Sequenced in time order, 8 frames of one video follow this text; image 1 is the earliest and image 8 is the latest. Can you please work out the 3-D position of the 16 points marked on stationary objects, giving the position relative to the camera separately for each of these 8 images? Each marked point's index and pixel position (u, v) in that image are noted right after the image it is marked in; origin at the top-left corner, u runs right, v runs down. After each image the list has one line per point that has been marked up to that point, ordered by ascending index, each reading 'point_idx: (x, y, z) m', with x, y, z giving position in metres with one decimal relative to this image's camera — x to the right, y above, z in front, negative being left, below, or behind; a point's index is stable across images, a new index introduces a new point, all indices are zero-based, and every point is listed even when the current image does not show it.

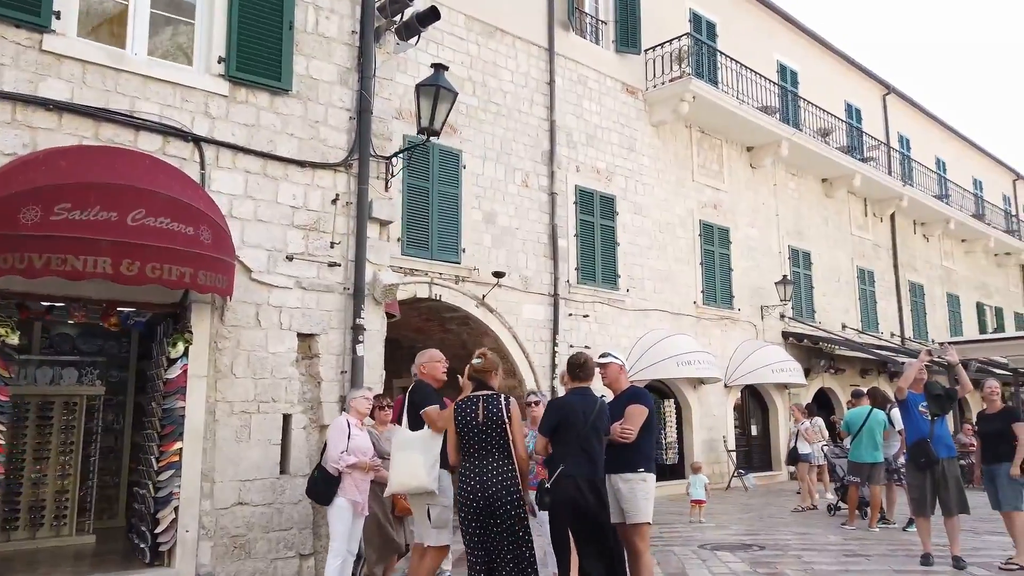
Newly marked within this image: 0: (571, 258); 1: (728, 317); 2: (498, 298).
0: (+0.9, +0.5, +12.0) m
1: (+4.2, -0.6, +14.7) m
2: (-0.2, -0.2, +10.9) m
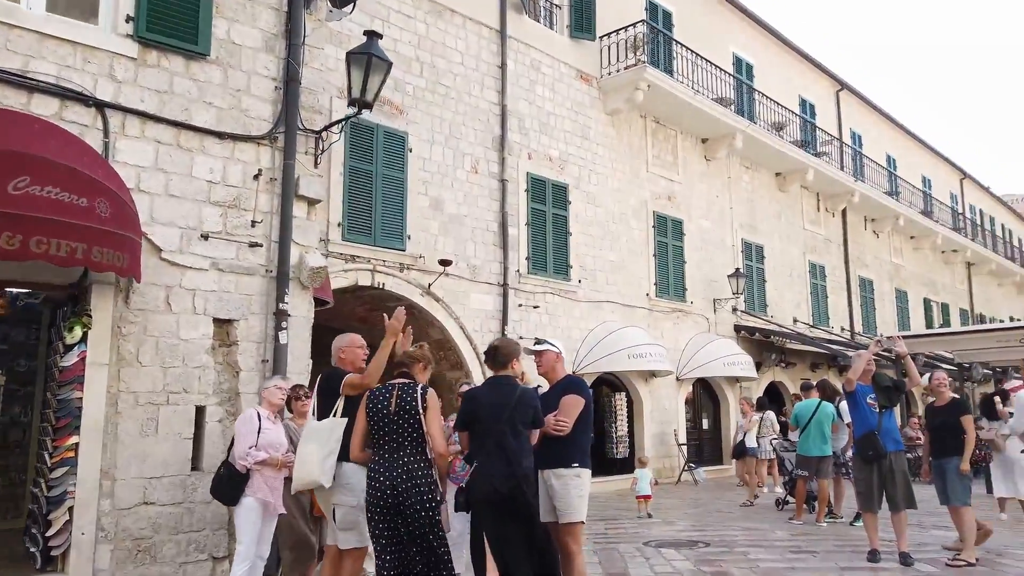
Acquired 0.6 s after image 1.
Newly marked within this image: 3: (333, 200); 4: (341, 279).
0: (+0.1, +0.6, +11.7) m
1: (+3.3, -0.4, +14.5) m
2: (-1.0, 0.0, +10.5) m
3: (-2.3, +1.1, +9.4) m
4: (-2.1, +0.1, +9.3) m
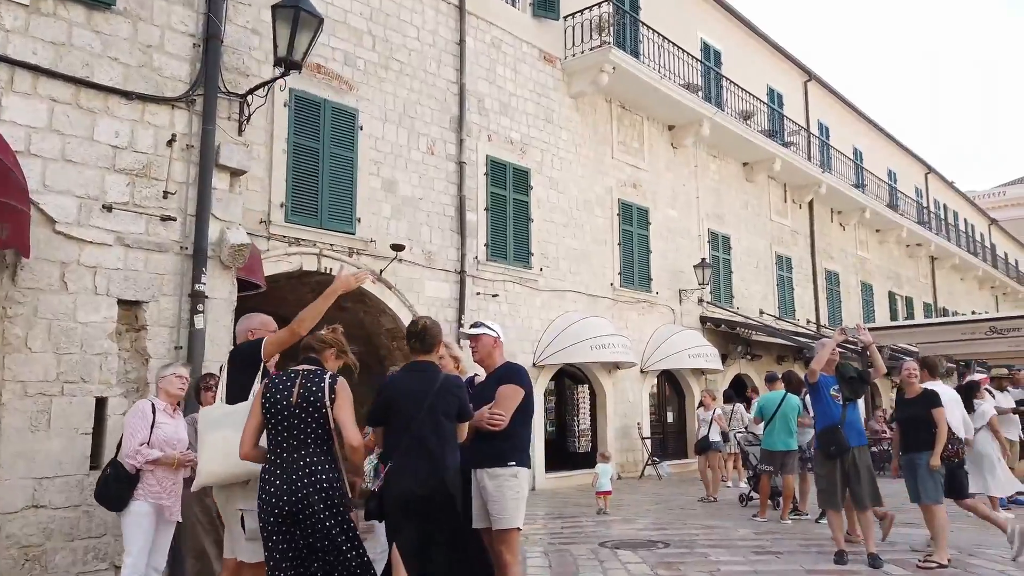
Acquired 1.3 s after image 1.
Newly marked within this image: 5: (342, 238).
0: (-0.5, +0.8, +11.2) m
1: (+2.5, -0.2, +14.1) m
2: (-1.5, +0.2, +10.0) m
3: (-2.8, +1.3, +8.8) m
4: (-2.7, +0.3, +8.7) m
5: (-2.1, +0.6, +9.4) m
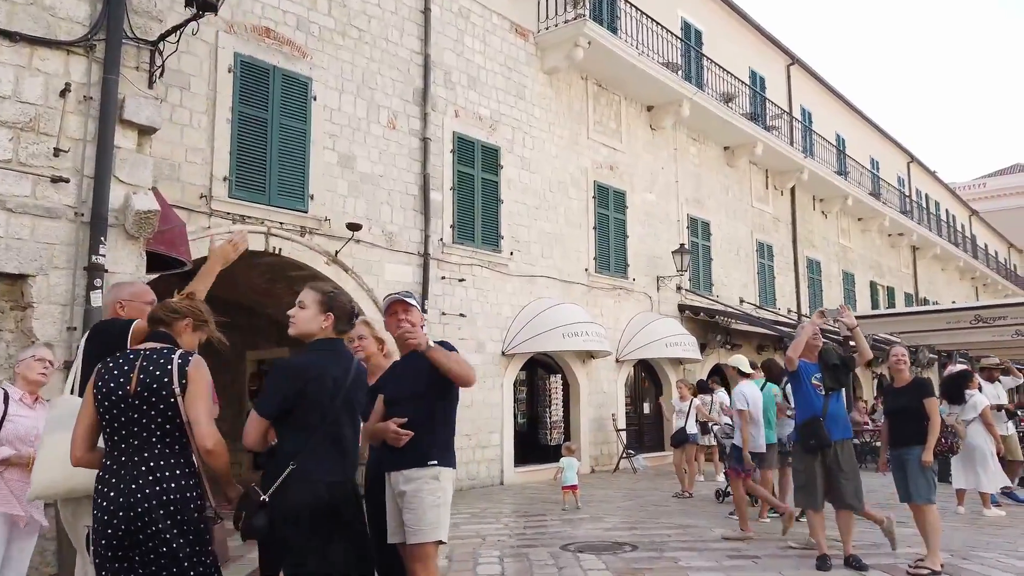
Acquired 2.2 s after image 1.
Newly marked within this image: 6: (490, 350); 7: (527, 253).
0: (-0.9, +1.1, +10.6) m
1: (+2.0, 0.0, +13.6) m
2: (-2.0, +0.4, +9.3) m
3: (-3.2, +1.5, +8.1) m
4: (-3.1, +0.5, +8.1) m
5: (-2.6, +0.8, +8.7) m
6: (-0.3, -0.9, +11.1) m
7: (+0.2, +0.6, +11.9) m
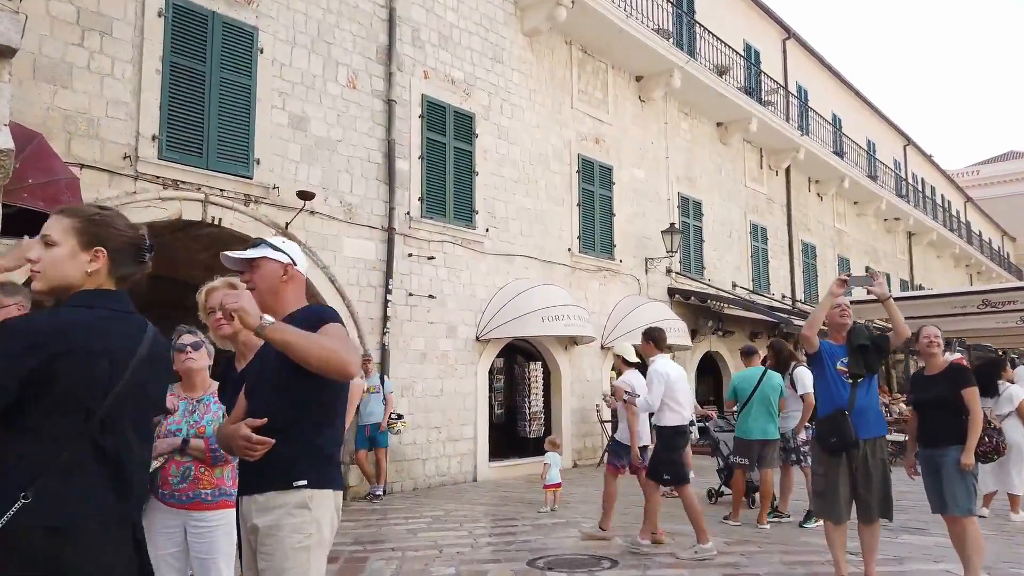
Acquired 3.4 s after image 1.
0: (-1.3, +1.3, +9.6) m
1: (+1.6, +0.3, +12.7) m
2: (-2.3, +0.7, +8.4) m
3: (-3.5, +1.7, +7.1) m
4: (-3.4, +0.7, +7.1) m
5: (-2.9, +1.1, +7.7) m
6: (-0.7, -0.6, +10.1) m
7: (-0.1, +0.9, +10.9) m
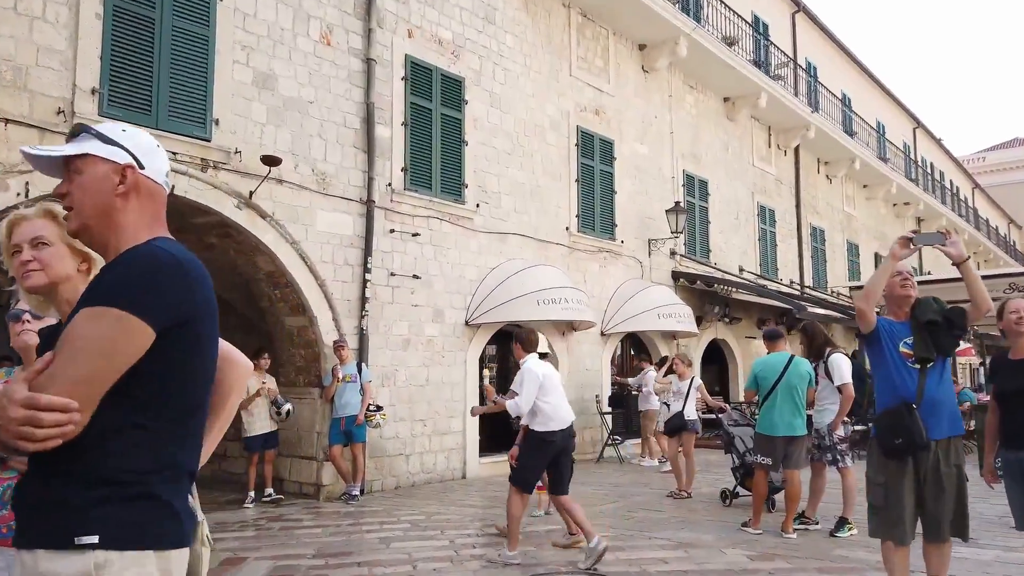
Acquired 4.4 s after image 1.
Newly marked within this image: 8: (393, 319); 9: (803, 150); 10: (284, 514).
0: (-1.4, +1.6, +8.7) m
1: (+1.5, +0.6, +11.8) m
2: (-2.4, +0.9, +7.5) m
3: (-3.6, +2.0, +6.2) m
4: (-3.5, +1.0, +6.2) m
5: (-3.0, +1.3, +6.9) m
6: (-0.8, -0.4, +9.3) m
7: (-0.2, +1.1, +10.1) m
8: (-1.4, -0.4, +8.6) m
9: (+7.1, +3.4, +18.3) m
10: (-2.1, -2.1, +7.0) m
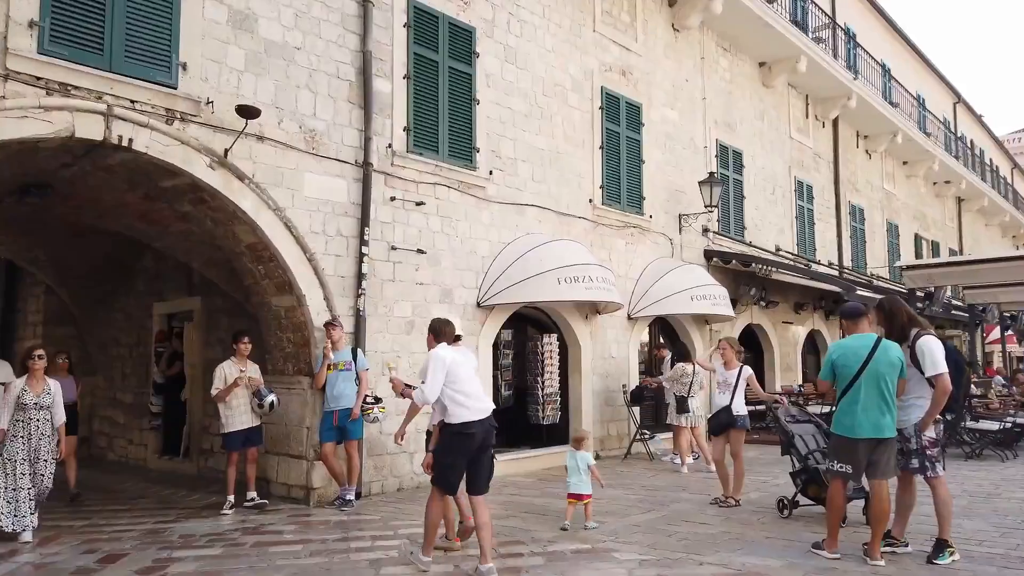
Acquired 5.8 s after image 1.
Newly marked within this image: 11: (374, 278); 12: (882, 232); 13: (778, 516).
0: (-1.2, +1.8, +7.7) m
1: (+1.8, +0.9, +10.7) m
2: (-2.2, +1.1, +6.5) m
3: (-3.5, +2.2, +5.2) m
4: (-3.3, +1.2, +5.2) m
5: (-2.8, +1.5, +5.9) m
6: (-0.6, -0.1, +8.3) m
7: (0.0, +1.4, +9.0) m
8: (-1.2, -0.1, +7.6) m
9: (+7.5, +3.8, +17.0) m
10: (-2.0, -1.9, +6.0) m
11: (-1.4, +0.1, +7.4) m
12: (+9.4, +1.4, +19.0) m
13: (+2.1, -1.8, +5.8) m
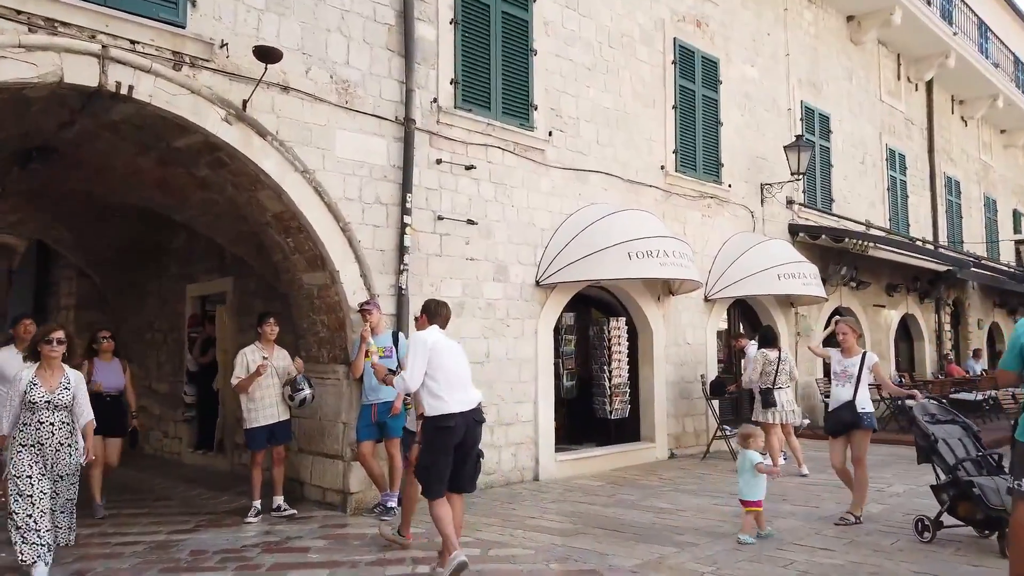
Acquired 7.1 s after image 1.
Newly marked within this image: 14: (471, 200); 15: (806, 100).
0: (-0.6, +2.0, +6.7) m
1: (+2.6, +1.2, +9.5) m
2: (-1.7, +1.3, +5.6) m
3: (-3.1, +2.3, +4.4) m
4: (-2.9, +1.3, +4.4) m
5: (-2.4, +1.7, +5.0) m
6: (0.0, +0.1, +7.3) m
7: (+0.7, +1.6, +7.9) m
8: (-0.6, +0.1, +6.6) m
9: (+8.7, +4.2, +15.3) m
10: (-1.5, -1.7, +5.1) m
11: (-0.8, +0.3, +6.4) m
12: (+10.8, +1.9, +17.2) m
13: (+2.5, -1.5, +4.6) m
14: (-0.4, +0.8, +6.9) m
15: (+4.5, +2.9, +11.4) m
